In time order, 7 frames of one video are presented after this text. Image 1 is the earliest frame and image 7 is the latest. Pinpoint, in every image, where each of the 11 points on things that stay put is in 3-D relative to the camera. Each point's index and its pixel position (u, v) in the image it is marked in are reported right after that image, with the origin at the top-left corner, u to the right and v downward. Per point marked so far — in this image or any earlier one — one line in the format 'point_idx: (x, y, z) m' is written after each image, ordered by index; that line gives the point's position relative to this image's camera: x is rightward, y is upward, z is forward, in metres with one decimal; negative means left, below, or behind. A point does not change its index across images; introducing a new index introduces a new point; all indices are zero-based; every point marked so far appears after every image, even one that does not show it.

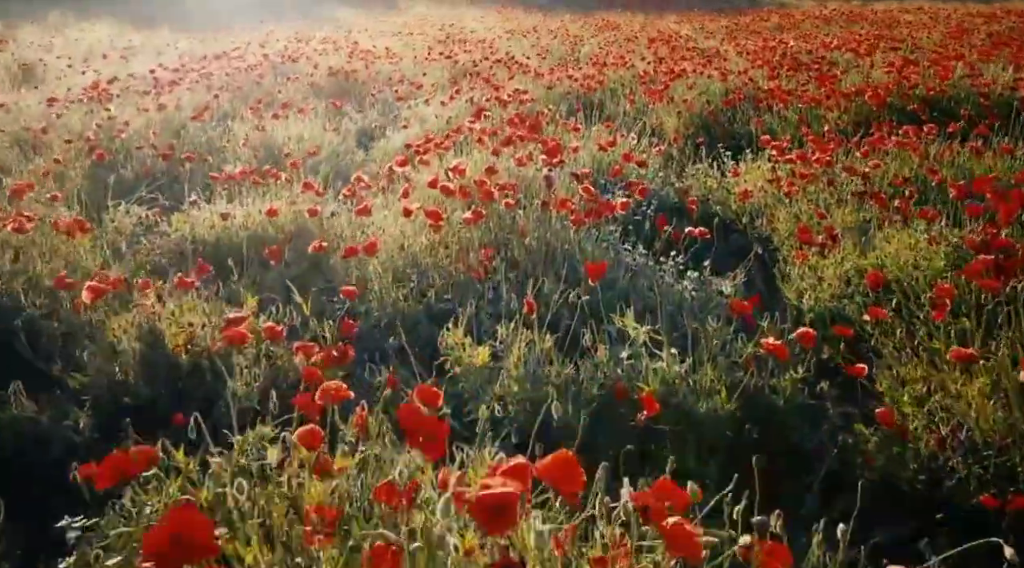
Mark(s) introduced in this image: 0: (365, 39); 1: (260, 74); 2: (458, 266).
0: (-2.4, +4.0, +15.9) m
1: (-2.4, +2.0, +9.3) m
2: (-0.2, +0.1, +3.4) m
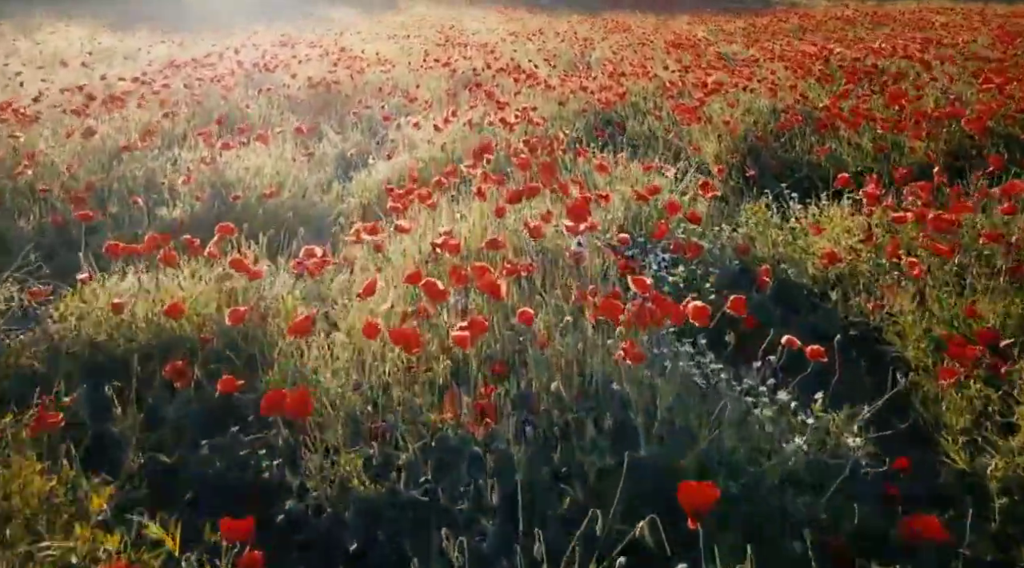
0: (-2.3, +3.6, +14.8) m
1: (-2.4, +1.6, +8.1) m
2: (-0.2, -0.3, +2.2) m
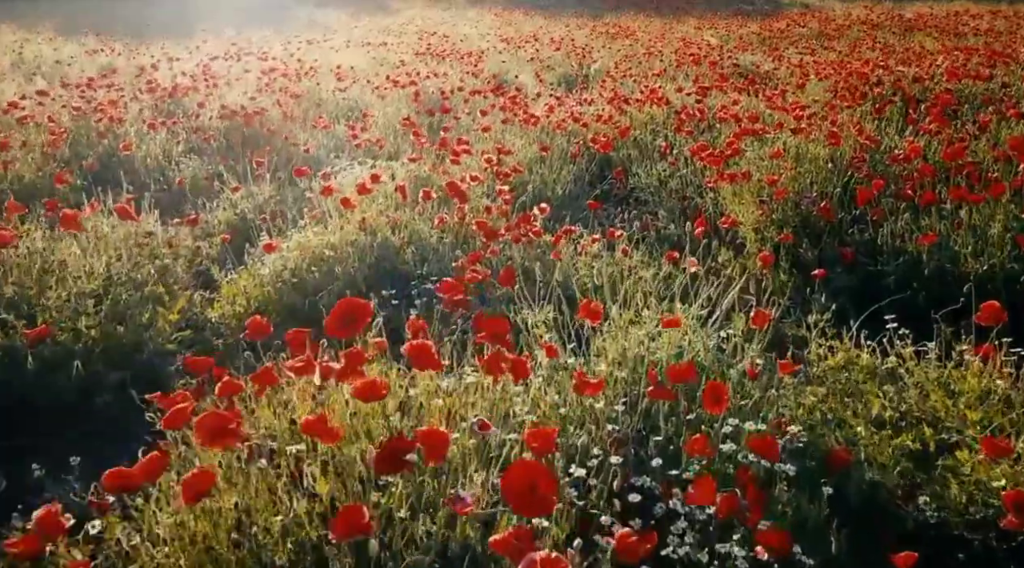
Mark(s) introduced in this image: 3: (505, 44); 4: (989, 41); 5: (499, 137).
0: (-2.5, +3.1, +13.0) m
1: (-2.5, +1.1, +6.3) m
2: (-0.4, -0.9, +0.4) m
3: (-0.1, +4.0, +16.1) m
4: (+5.7, +2.9, +11.5) m
5: (-0.1, +0.9, +6.0) m
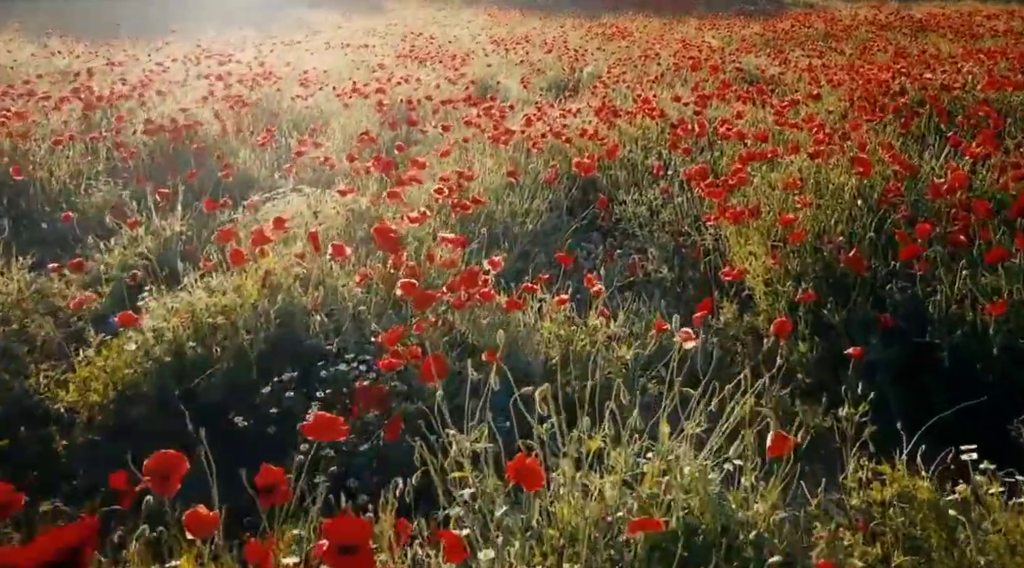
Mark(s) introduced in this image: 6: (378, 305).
0: (-2.6, +2.8, +12.1) m
1: (-2.7, +0.9, +5.5) m
2: (-0.5, -1.1, -0.4) m
3: (-0.3, +3.8, +15.2) m
4: (+5.5, +2.7, +10.6) m
5: (-0.3, +0.7, +5.2) m
6: (-0.4, -0.1, +3.0) m
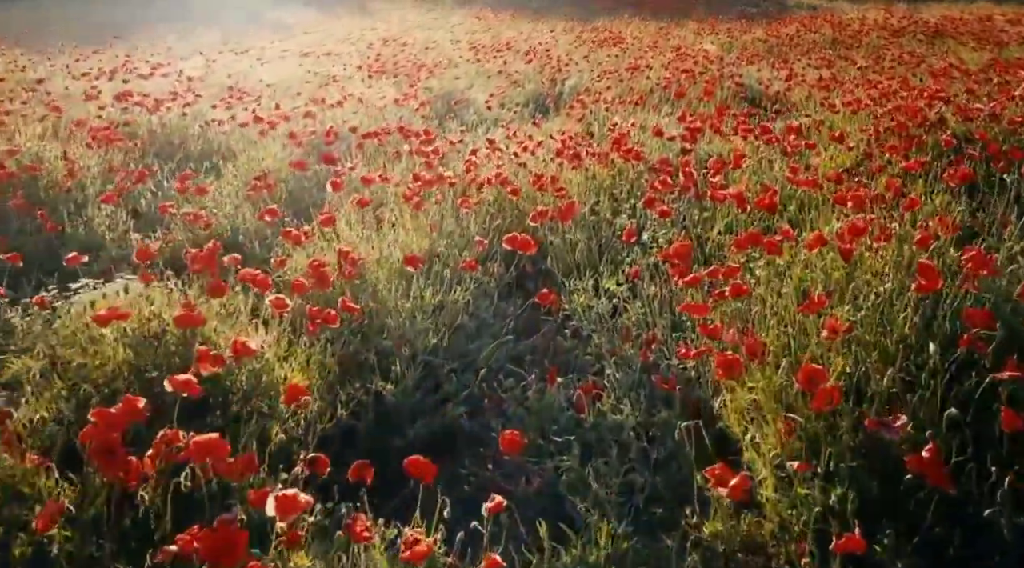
0: (-3.0, +2.4, +10.8) m
1: (-3.0, +0.4, +4.1) m
2: (-0.9, -1.5, -1.8) m
3: (-0.6, +3.3, +13.9) m
4: (+5.2, +2.2, +9.2) m
5: (-0.6, +0.2, +3.8) m
6: (-0.8, -0.5, +1.7) m
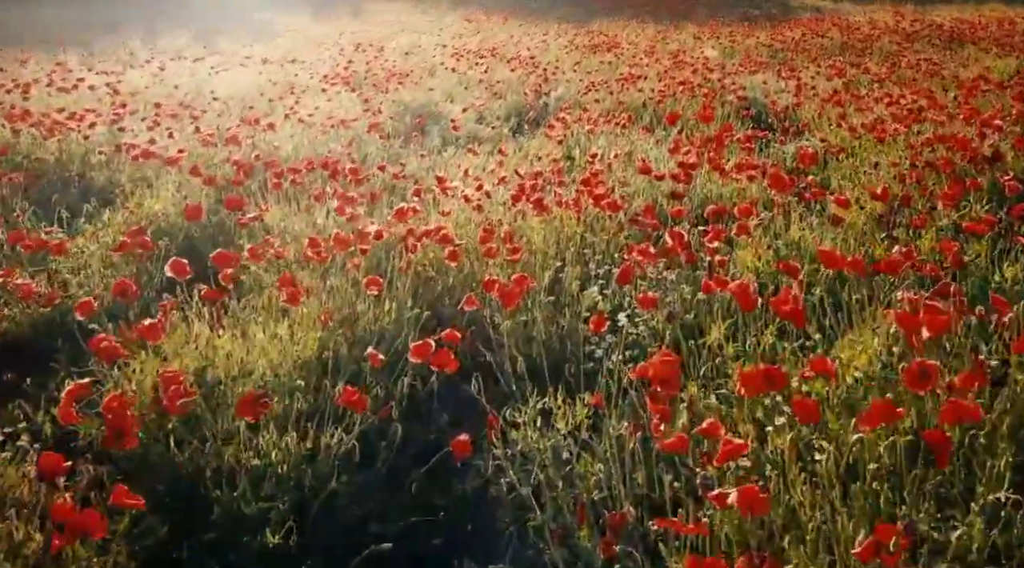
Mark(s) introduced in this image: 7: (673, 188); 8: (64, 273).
0: (-3.2, +2.0, +9.7) m
1: (-3.3, +0.1, +3.0) m
2: (-1.1, -1.9, -2.9) m
3: (-0.8, +3.0, +12.8) m
4: (+5.0, +1.9, +8.2) m
5: (-0.8, -0.1, +2.7) m
6: (-1.0, -0.8, +0.6) m
7: (+0.7, +0.4, +4.2) m
8: (-1.7, +0.1, +3.5) m
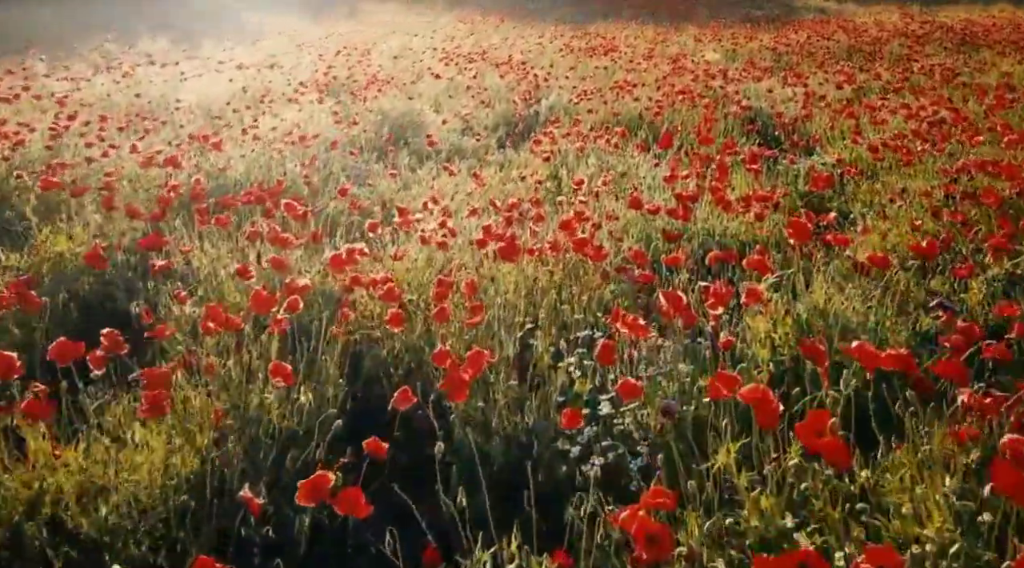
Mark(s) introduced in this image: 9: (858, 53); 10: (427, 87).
0: (-3.3, +1.8, +9.0) m
1: (-3.4, -0.1, +2.4) m
2: (-1.3, -2.1, -3.5) m
3: (-0.9, +2.8, +12.1) m
4: (+4.9, +1.6, +7.5) m
5: (-0.9, -0.3, +2.1) m
6: (-1.1, -1.1, -0.1) m
7: (+0.6, +0.2, +3.5) m
8: (-1.9, -0.1, +2.8) m
9: (+4.2, +2.7, +11.5) m
10: (-0.9, +2.1, +10.3) m
